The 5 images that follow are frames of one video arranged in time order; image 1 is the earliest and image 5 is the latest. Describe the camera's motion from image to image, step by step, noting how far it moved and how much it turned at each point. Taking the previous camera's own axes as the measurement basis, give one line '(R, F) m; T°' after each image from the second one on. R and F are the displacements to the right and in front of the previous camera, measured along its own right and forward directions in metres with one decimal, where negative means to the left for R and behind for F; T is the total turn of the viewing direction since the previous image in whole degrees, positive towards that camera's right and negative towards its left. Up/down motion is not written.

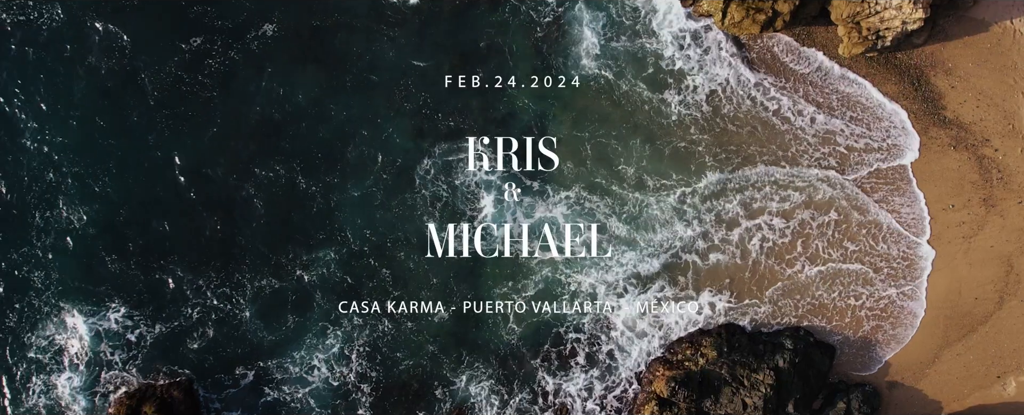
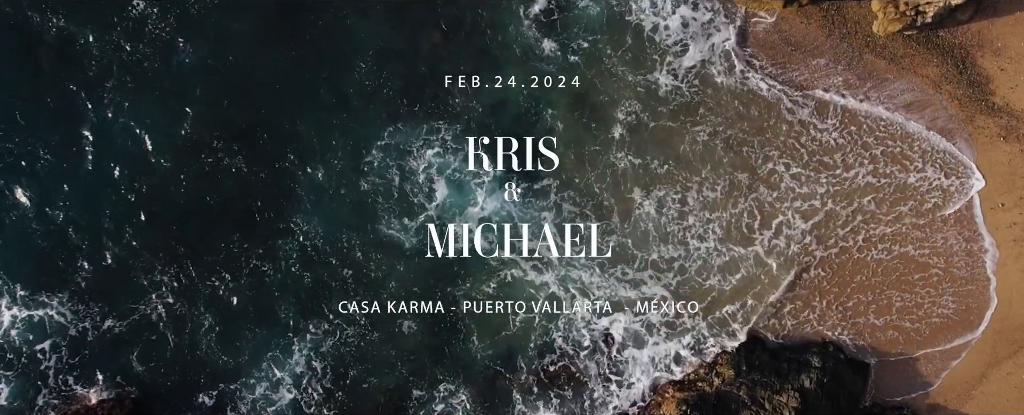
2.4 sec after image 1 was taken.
(+0.7, +5.4) m; 0°
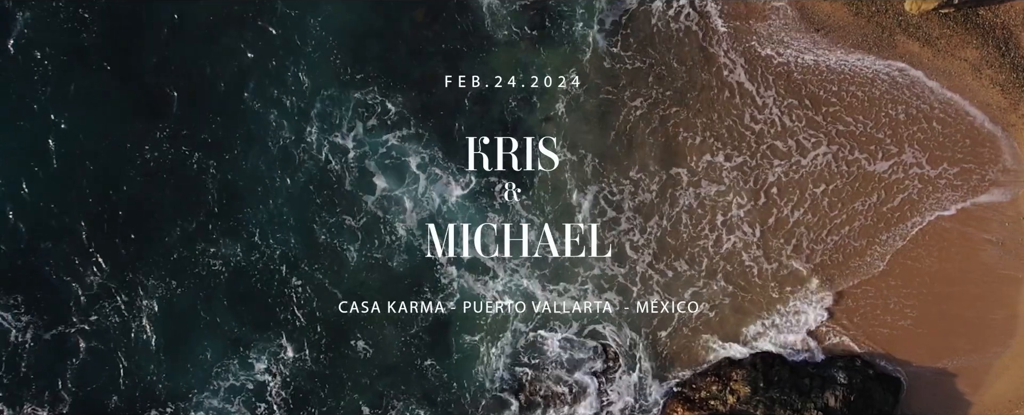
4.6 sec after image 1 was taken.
(+0.5, +4.0) m; 0°
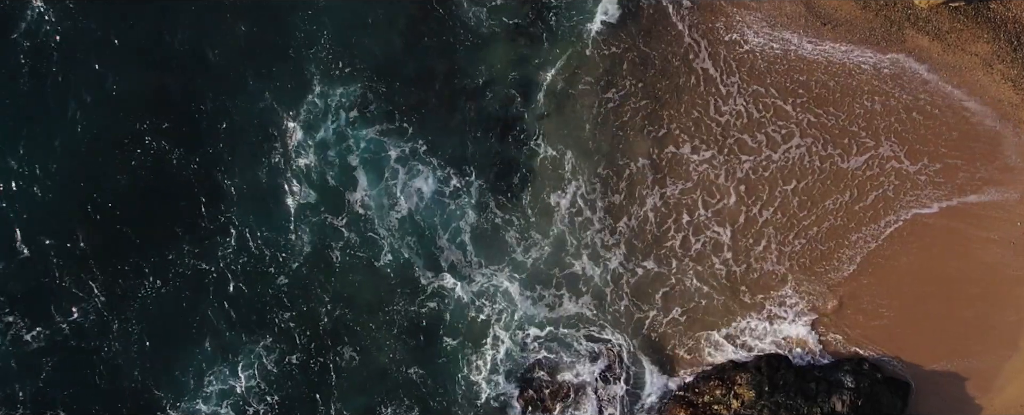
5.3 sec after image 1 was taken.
(+0.1, +1.0) m; 0°
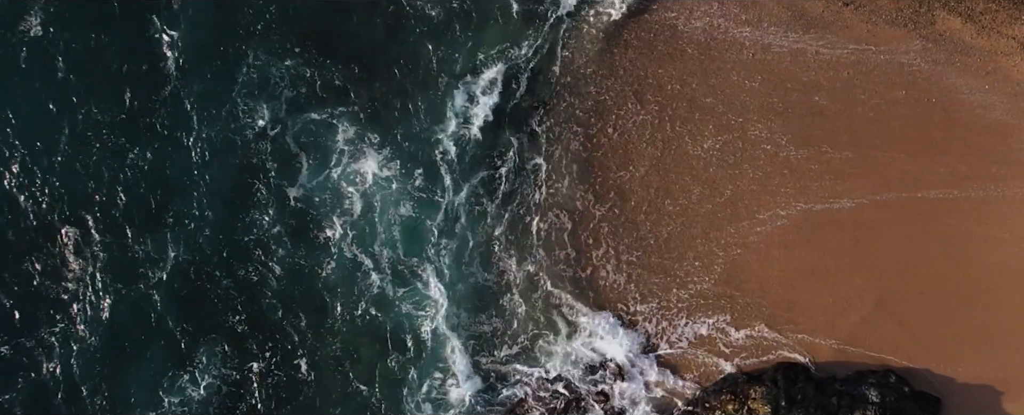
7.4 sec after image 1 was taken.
(+0.5, +2.8) m; 0°
